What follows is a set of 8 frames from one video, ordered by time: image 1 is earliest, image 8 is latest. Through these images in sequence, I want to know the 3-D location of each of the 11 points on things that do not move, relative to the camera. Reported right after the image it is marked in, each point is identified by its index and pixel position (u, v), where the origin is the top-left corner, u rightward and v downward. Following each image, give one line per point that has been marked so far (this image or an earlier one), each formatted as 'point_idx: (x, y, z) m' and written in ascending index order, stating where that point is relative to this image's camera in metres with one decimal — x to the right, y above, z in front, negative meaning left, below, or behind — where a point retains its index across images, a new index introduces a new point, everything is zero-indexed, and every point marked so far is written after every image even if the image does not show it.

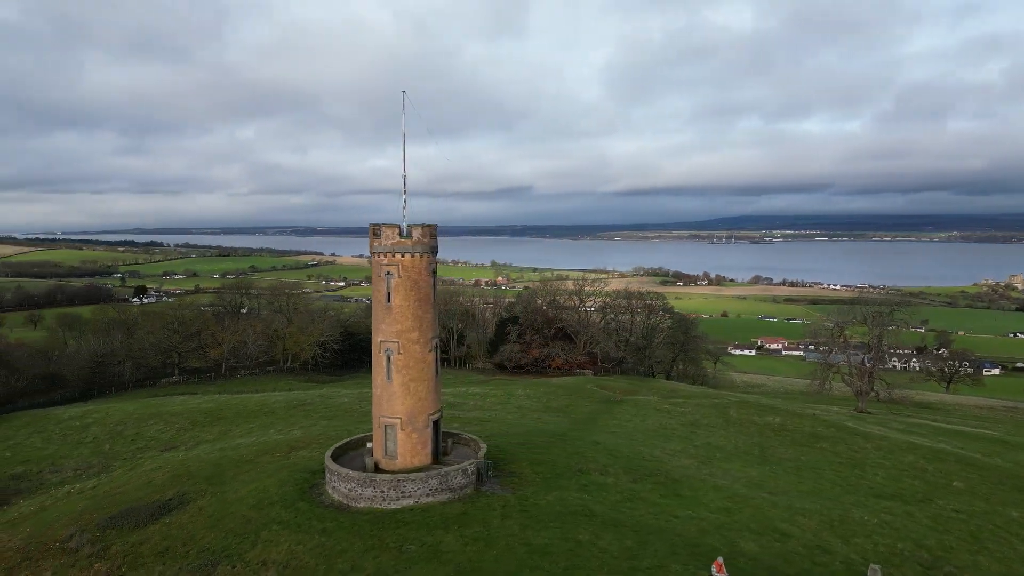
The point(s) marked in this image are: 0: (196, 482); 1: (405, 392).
0: (-7.6, -4.6, +17.3) m
1: (-2.2, -2.2, +15.1) m
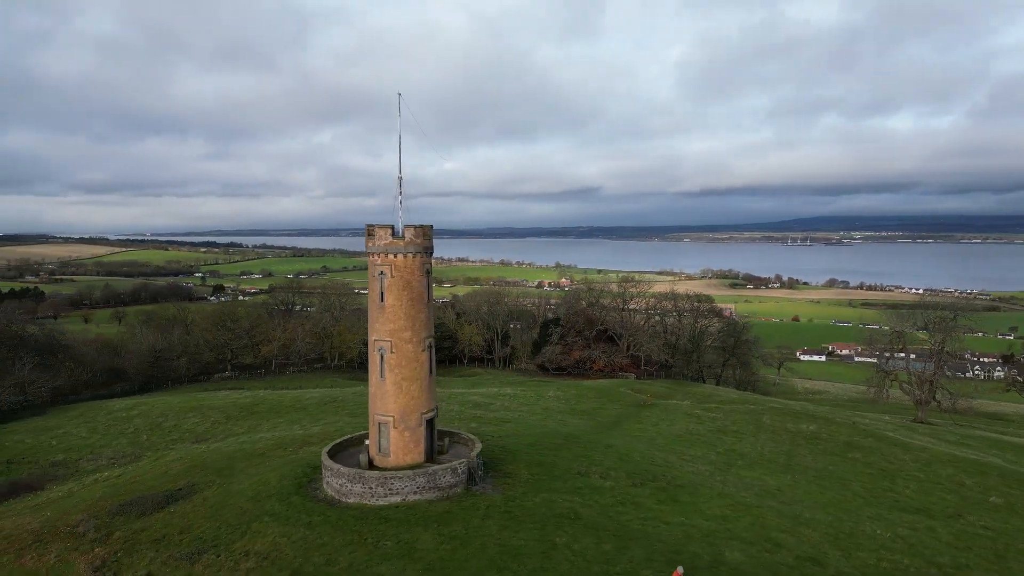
0: (-7.6, -4.6, +17.9) m
1: (-2.4, -2.2, +15.3) m
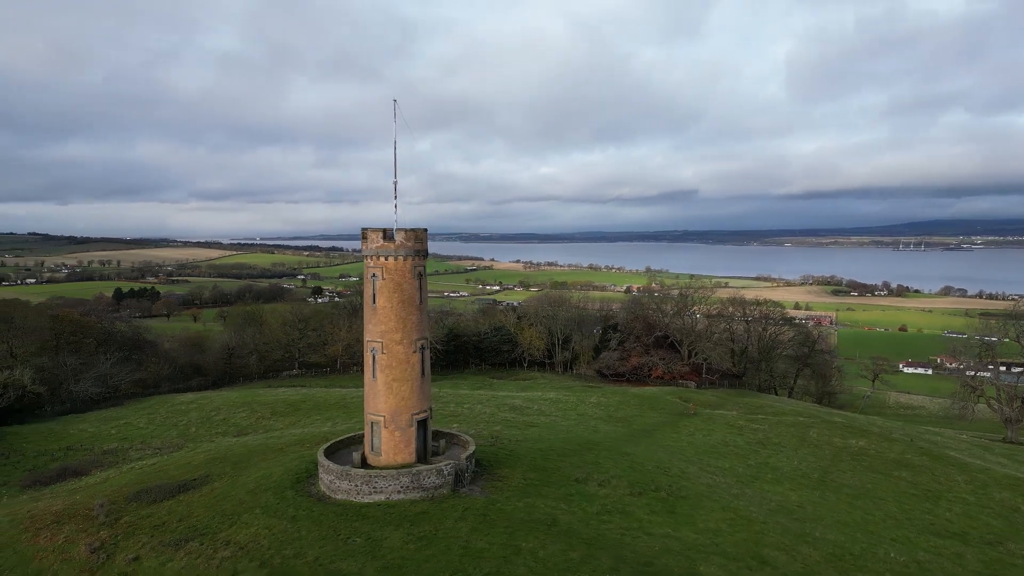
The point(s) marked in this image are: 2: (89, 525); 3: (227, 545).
0: (-7.5, -4.6, +18.8) m
1: (-2.6, -2.2, +15.5) m
2: (-8.8, -4.9, +15.1) m
3: (-5.3, -4.7, +13.3) m
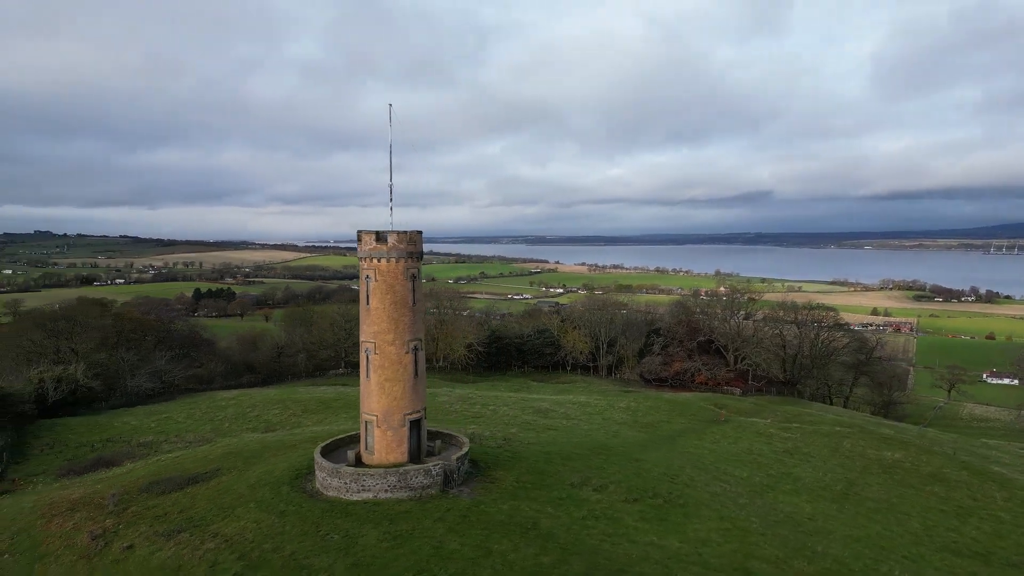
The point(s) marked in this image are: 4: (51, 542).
0: (-7.4, -4.6, +19.4) m
1: (-2.8, -2.2, +15.8) m
2: (-9.0, -4.9, +15.9) m
3: (-5.7, -4.7, +13.7) m
4: (-9.3, -5.1, +14.7) m
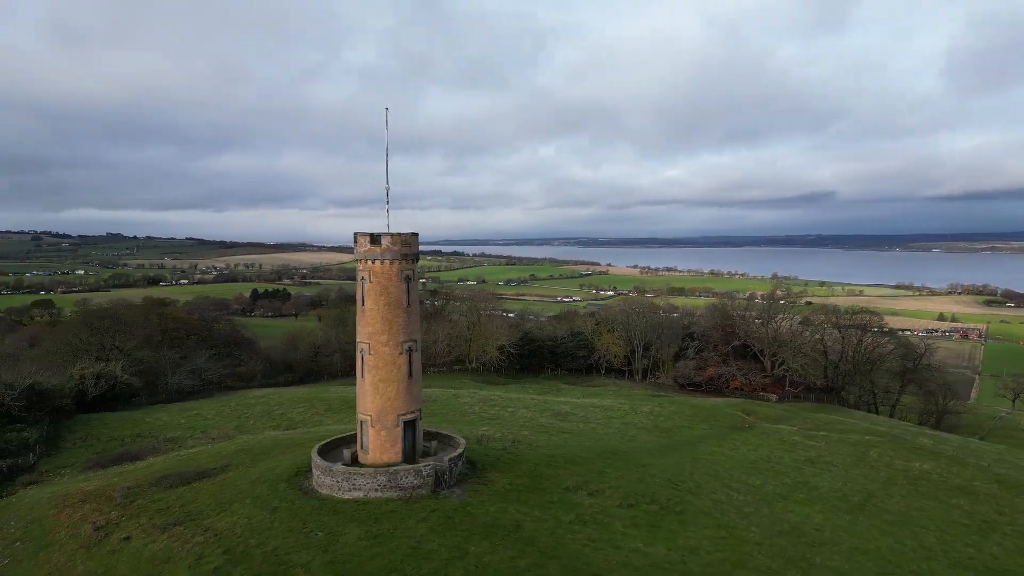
0: (-7.3, -4.6, +19.9) m
1: (-3.0, -2.3, +15.9) m
2: (-9.2, -4.9, +16.4) m
3: (-6.0, -4.7, +14.1) m
4: (-9.5, -5.1, +15.3) m
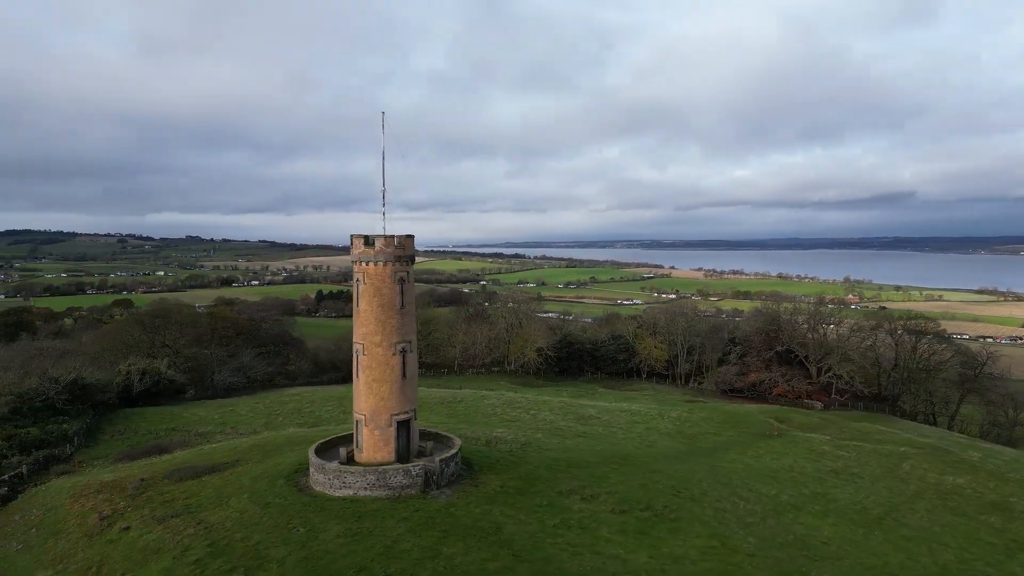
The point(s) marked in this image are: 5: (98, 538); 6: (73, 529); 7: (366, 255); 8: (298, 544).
0: (-7.2, -4.6, +20.4) m
1: (-3.2, -2.3, +16.2) m
2: (-9.3, -4.9, +17.2) m
3: (-6.3, -4.7, +14.6) m
4: (-9.8, -5.1, +16.0) m
5: (-8.3, -5.0, +14.6) m
6: (-9.3, -5.1, +15.5) m
7: (-3.2, +0.7, +16.0) m
8: (-3.8, -4.6, +13.1) m
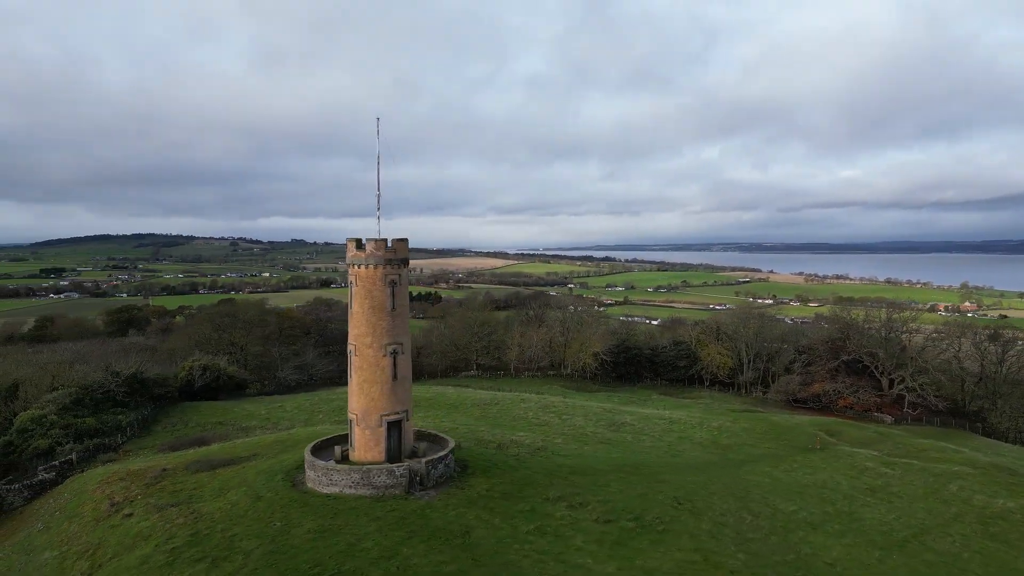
0: (-6.9, -4.7, +21.2) m
1: (-3.4, -2.3, +16.5) m
2: (-9.4, -4.9, +18.2) m
3: (-6.8, -4.8, +15.3) m
4: (-10.0, -5.1, +17.2) m
5: (-8.7, -5.0, +15.6) m
6: (-9.7, -5.1, +16.5) m
7: (-3.5, +0.7, +16.4) m
8: (-4.5, -4.6, +13.5) m
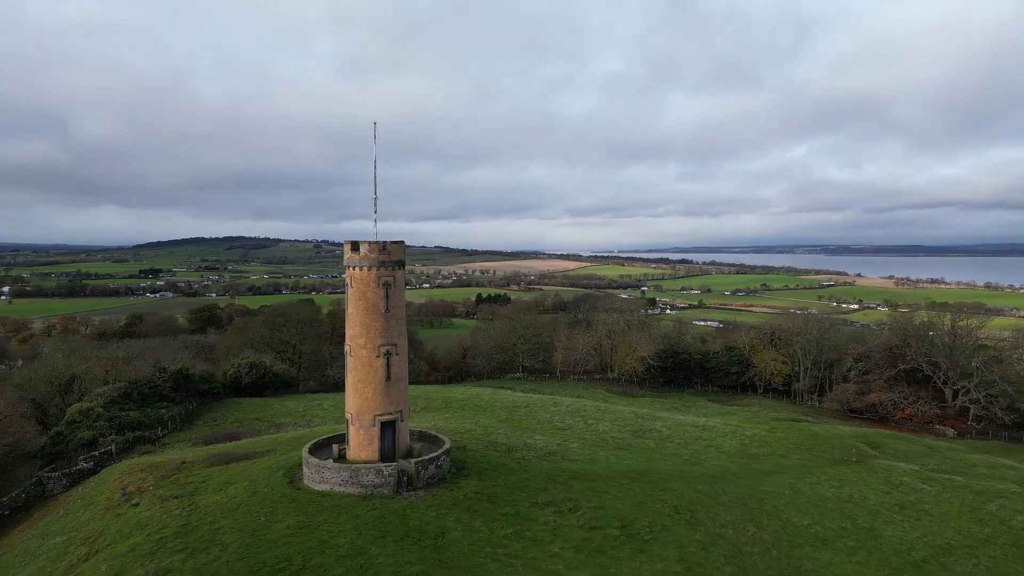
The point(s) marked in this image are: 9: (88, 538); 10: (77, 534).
0: (-6.6, -4.7, +21.9) m
1: (-3.6, -2.4, +16.8) m
2: (-9.4, -4.9, +19.1) m
3: (-7.1, -4.8, +16.0) m
4: (-10.1, -5.1, +18.1) m
5: (-9.0, -5.0, +16.4) m
6: (-9.8, -5.1, +17.5) m
7: (-3.7, +0.6, +16.7) m
8: (-5.0, -4.7, +14.0) m
9: (-8.8, -5.2, +15.1) m
10: (-9.3, -5.3, +15.6) m
